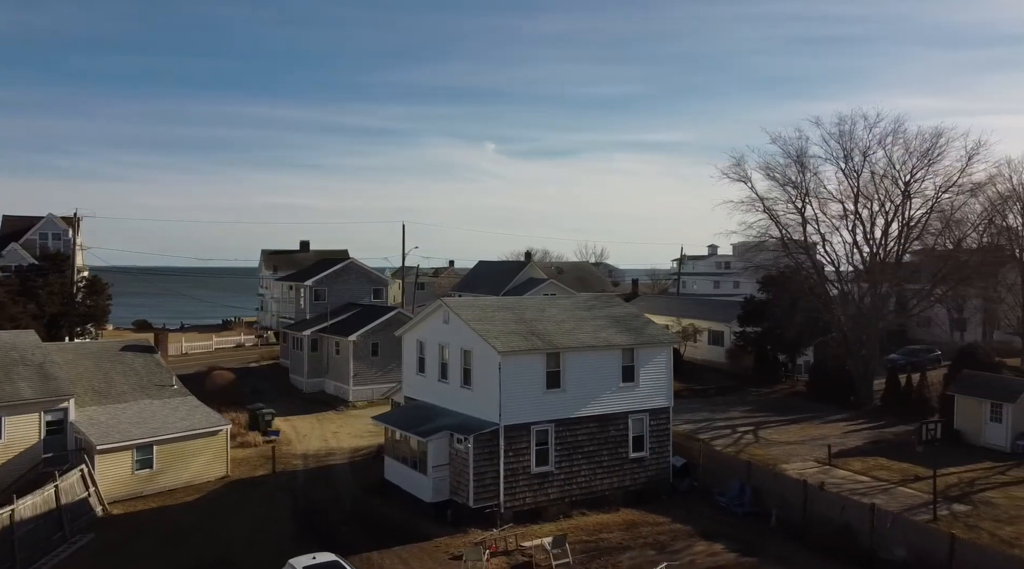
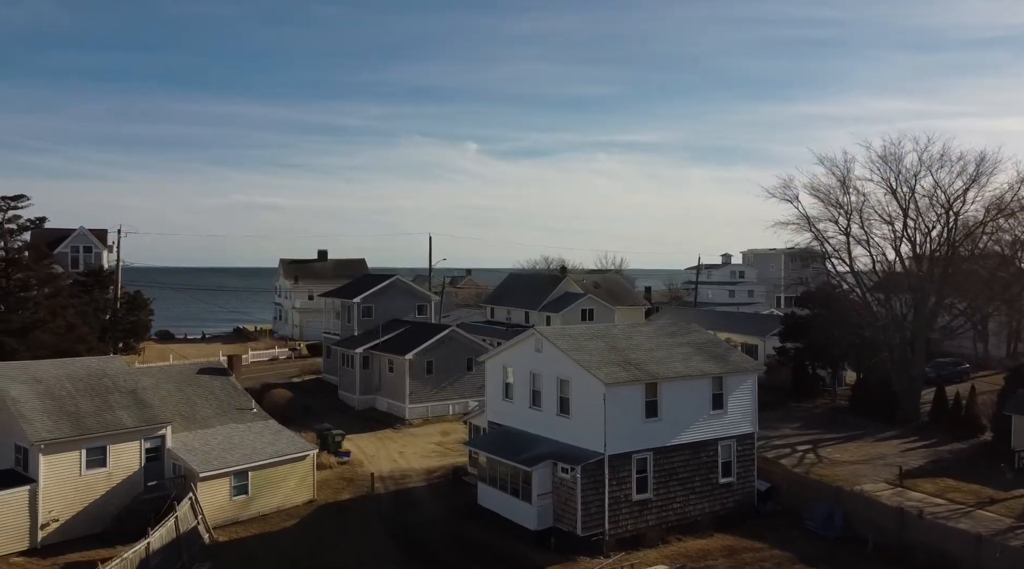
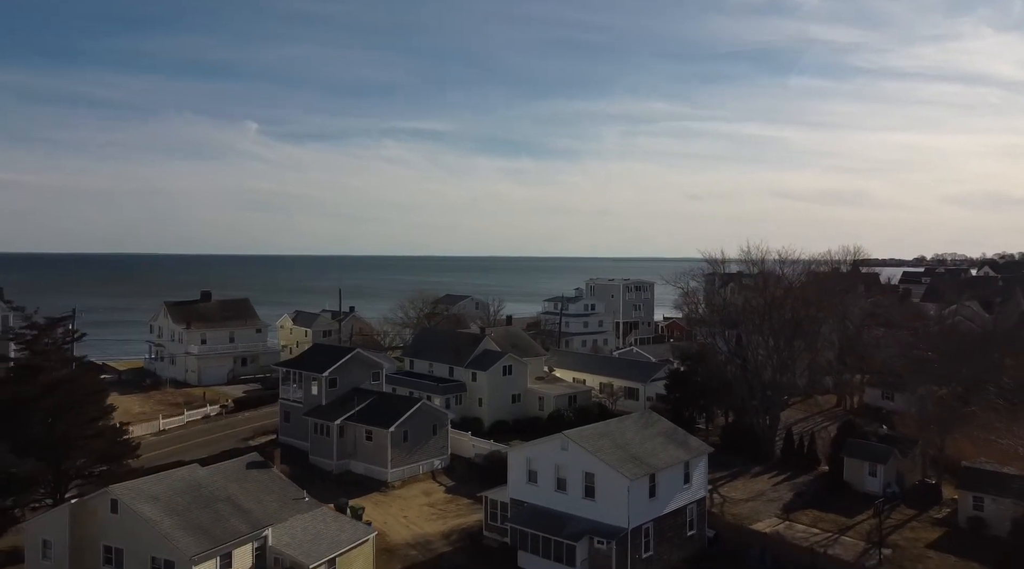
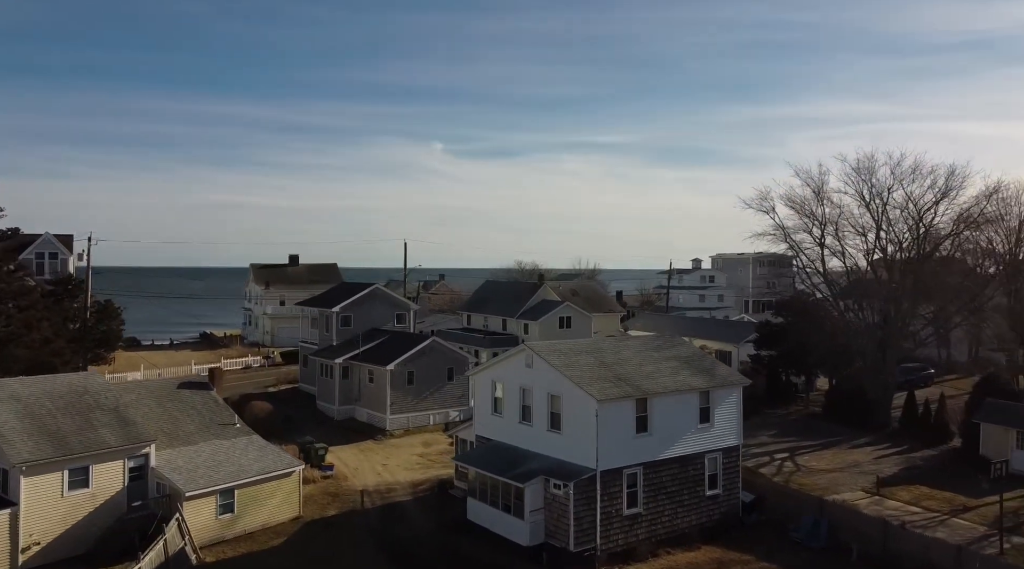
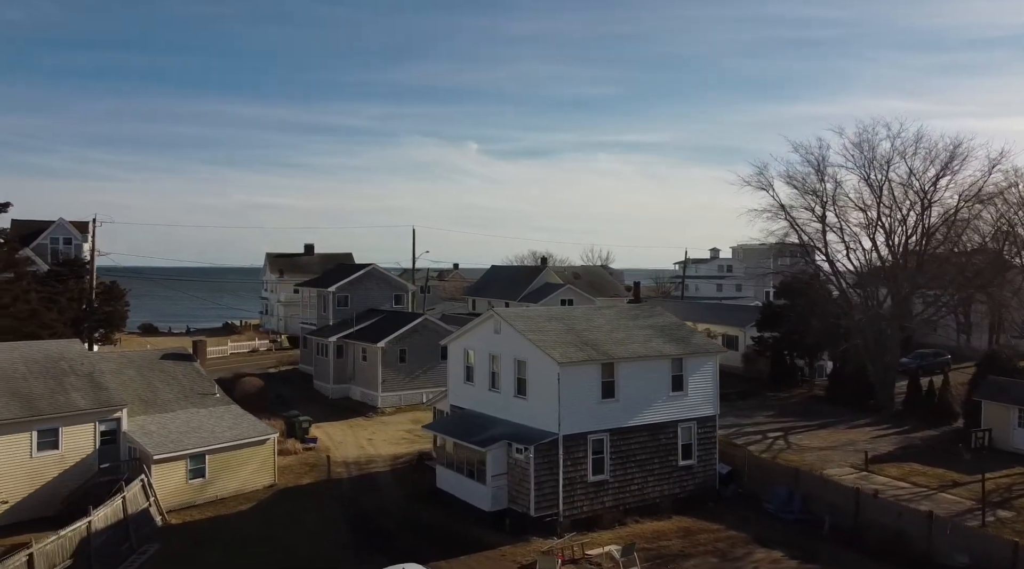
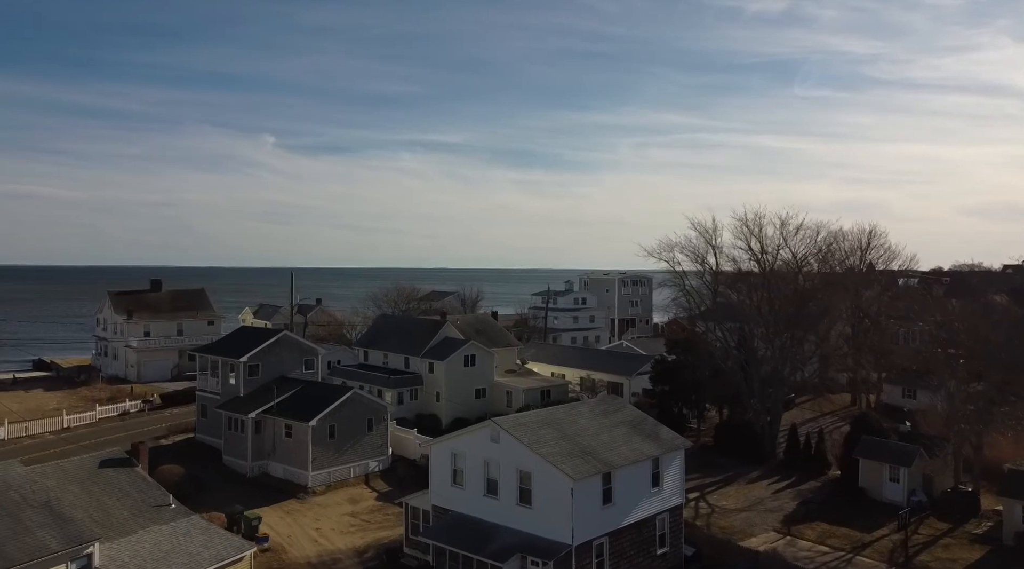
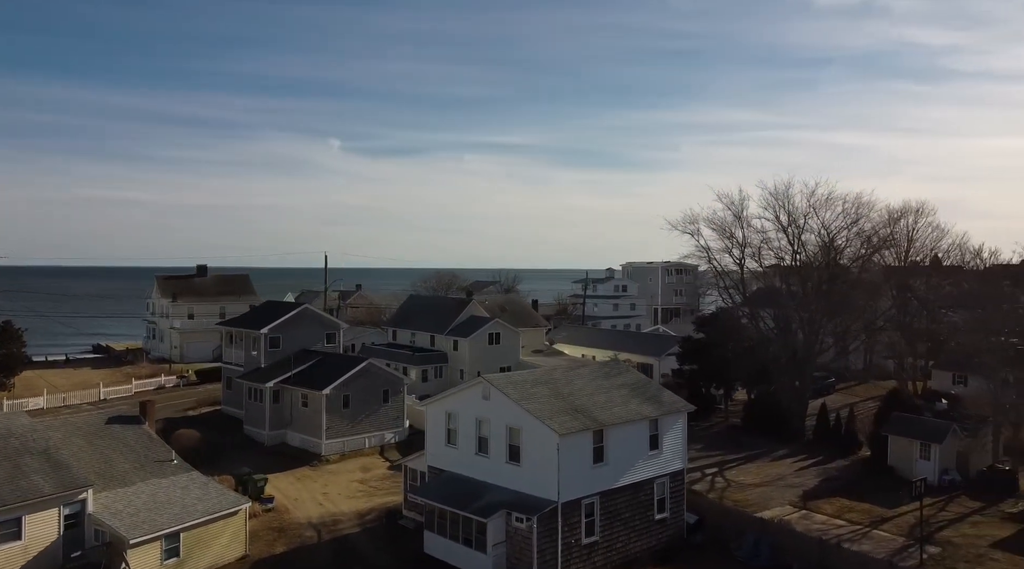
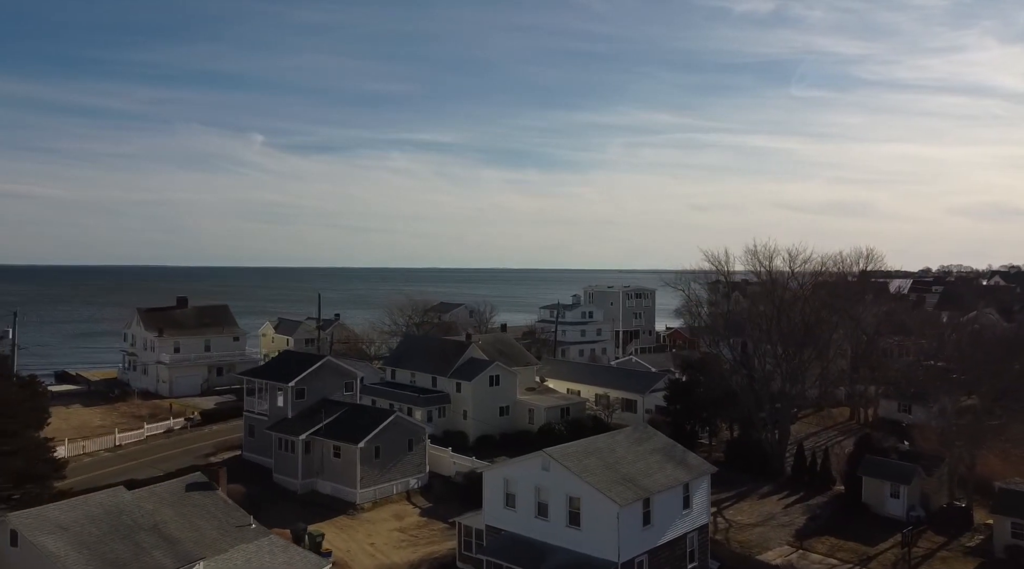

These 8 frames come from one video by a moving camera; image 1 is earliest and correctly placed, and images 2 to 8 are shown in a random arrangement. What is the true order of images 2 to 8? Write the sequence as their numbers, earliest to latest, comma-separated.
5, 2, 4, 7, 6, 8, 3
